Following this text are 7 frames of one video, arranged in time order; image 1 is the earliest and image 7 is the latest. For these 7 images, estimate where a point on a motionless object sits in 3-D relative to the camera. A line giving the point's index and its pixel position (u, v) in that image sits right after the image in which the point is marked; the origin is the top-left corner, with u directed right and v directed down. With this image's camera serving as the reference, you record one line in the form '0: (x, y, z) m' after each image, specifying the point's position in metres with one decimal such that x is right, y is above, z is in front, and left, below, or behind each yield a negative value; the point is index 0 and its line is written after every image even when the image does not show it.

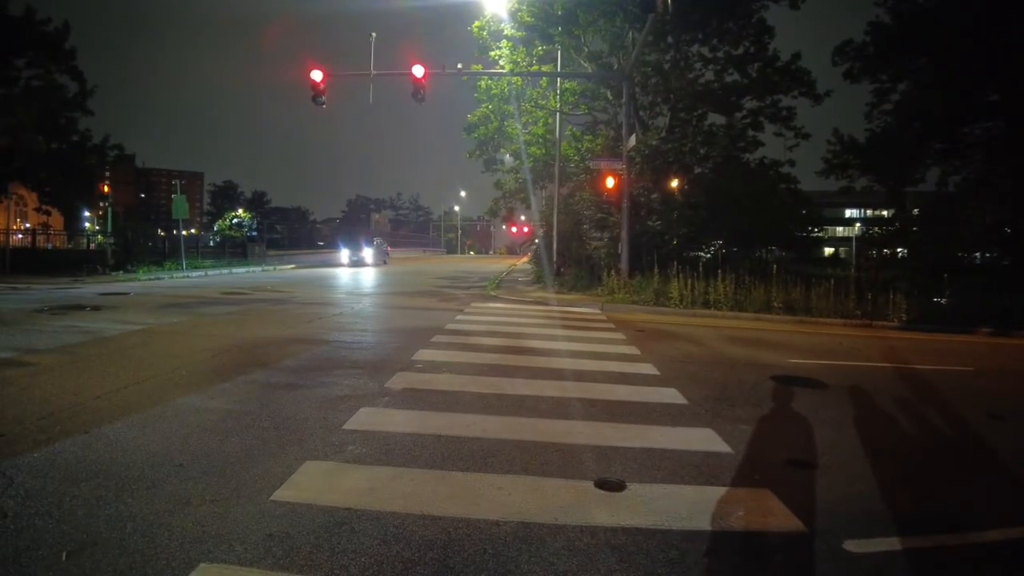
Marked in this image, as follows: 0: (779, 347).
0: (+5.0, -1.2, +14.0) m
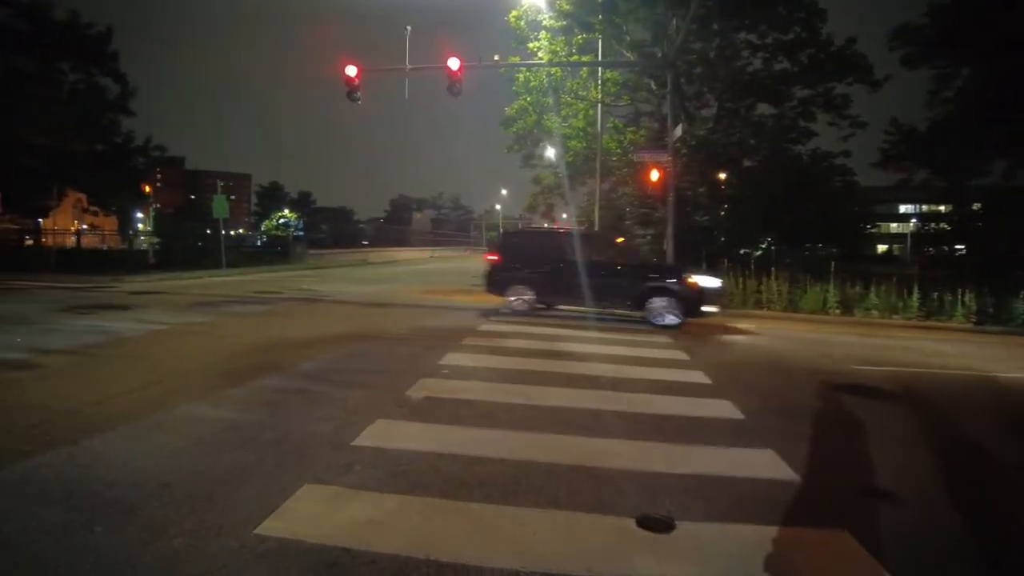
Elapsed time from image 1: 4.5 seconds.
0: (+5.6, -1.2, +13.0) m
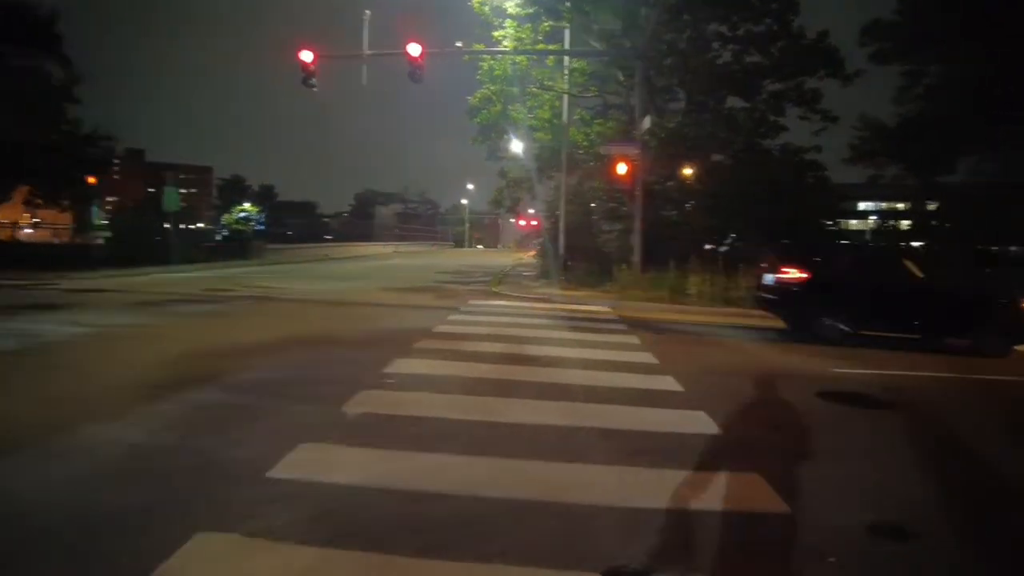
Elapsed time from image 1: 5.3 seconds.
0: (+5.0, -1.1, +12.5) m
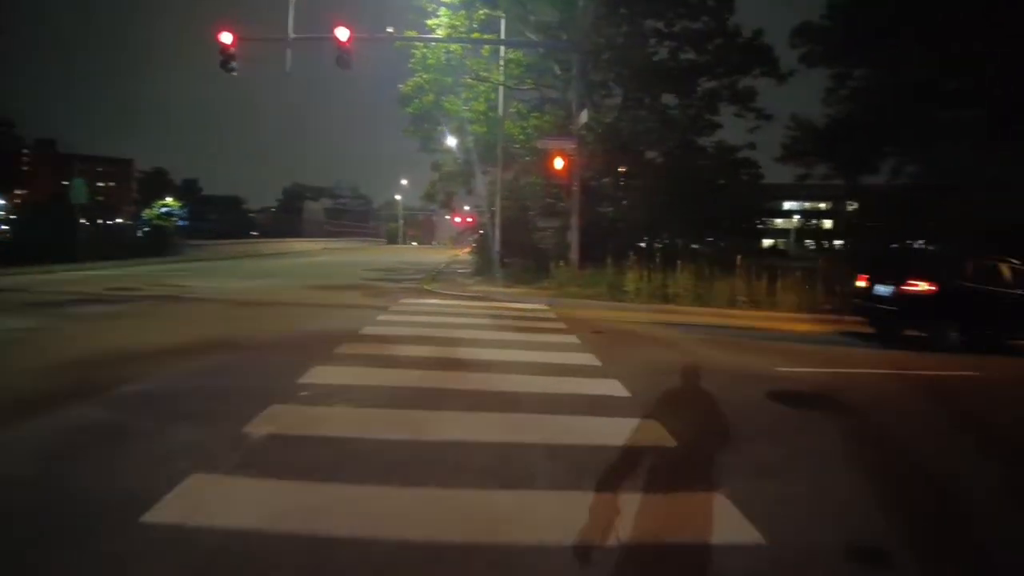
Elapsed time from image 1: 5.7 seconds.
0: (+3.9, -1.1, +12.2) m
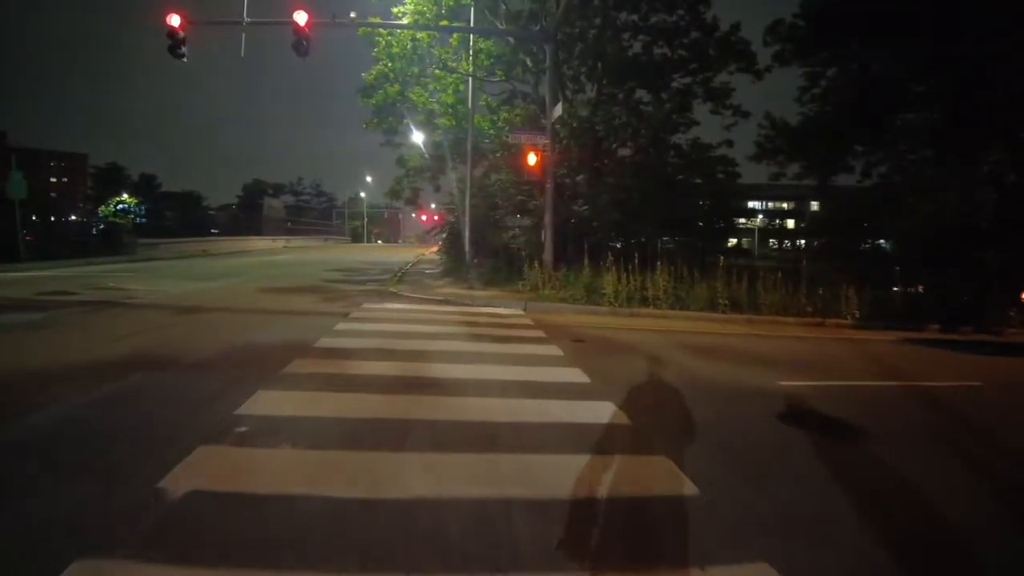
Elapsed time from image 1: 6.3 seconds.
0: (+3.5, -1.1, +11.4) m
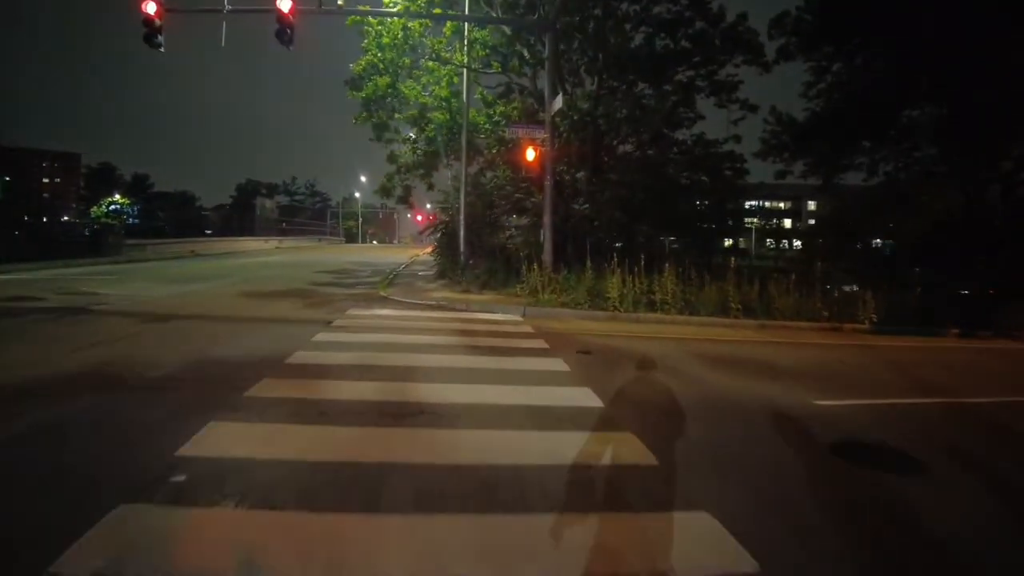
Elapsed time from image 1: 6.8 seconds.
0: (+3.5, -1.2, +10.4) m
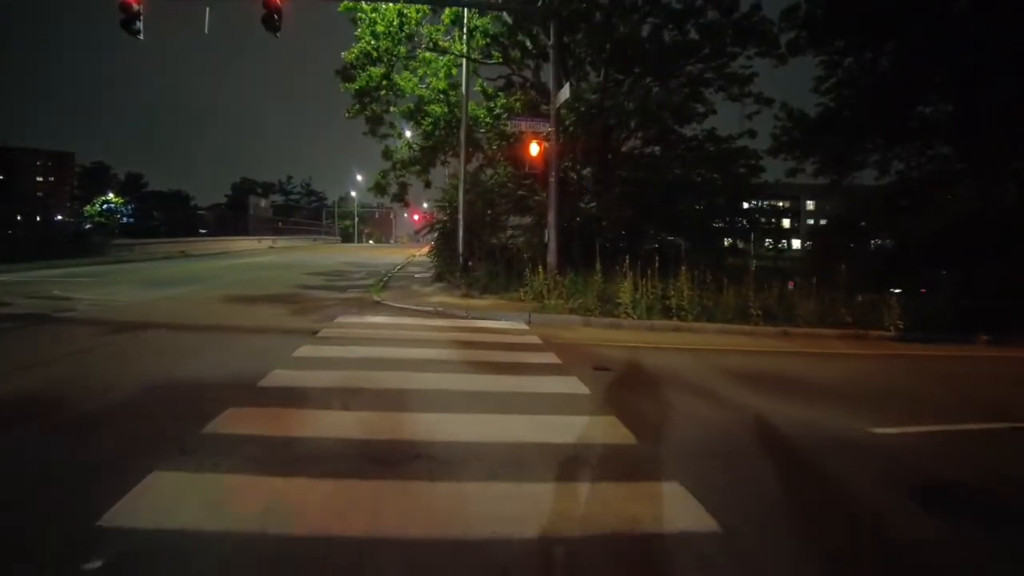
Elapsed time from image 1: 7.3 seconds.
0: (+3.6, -1.3, +9.4) m
